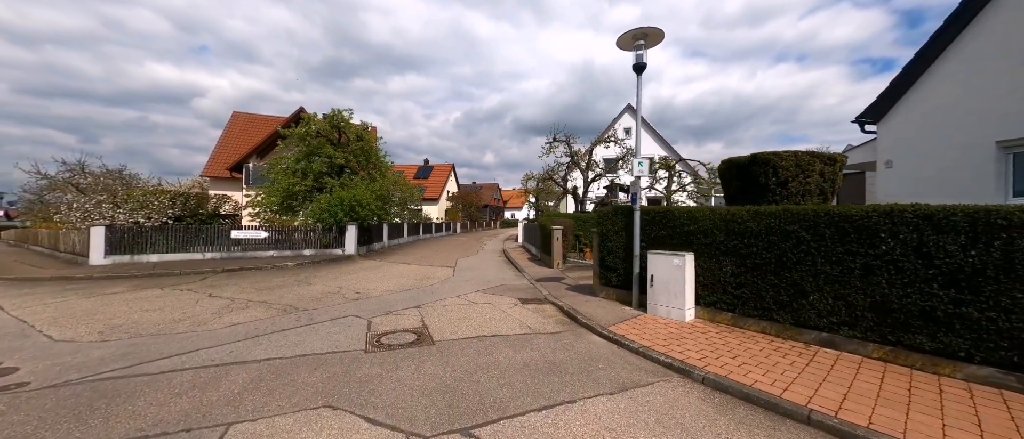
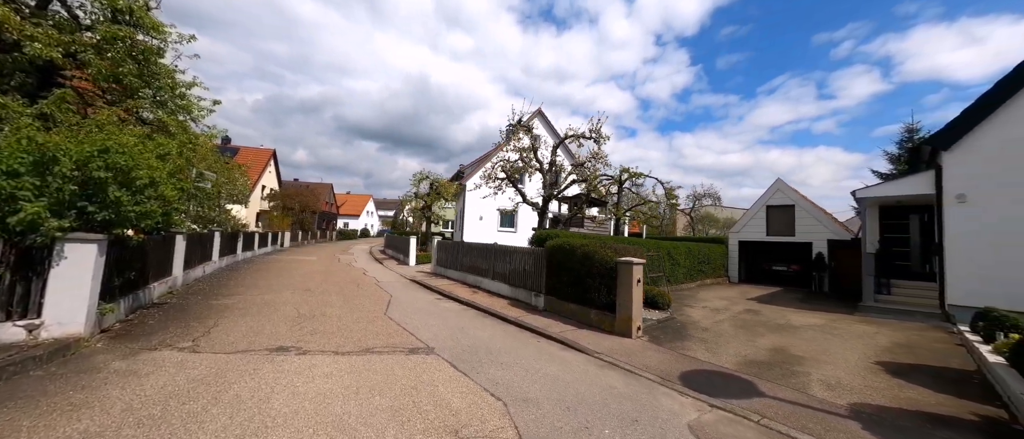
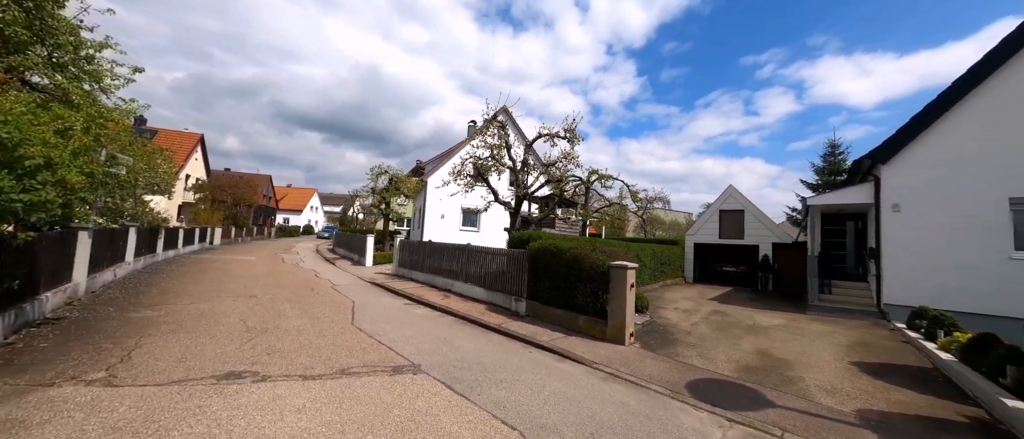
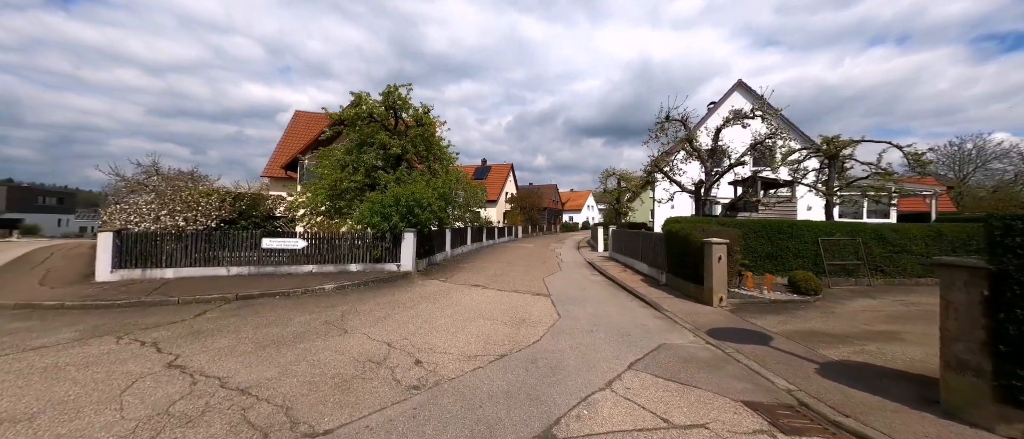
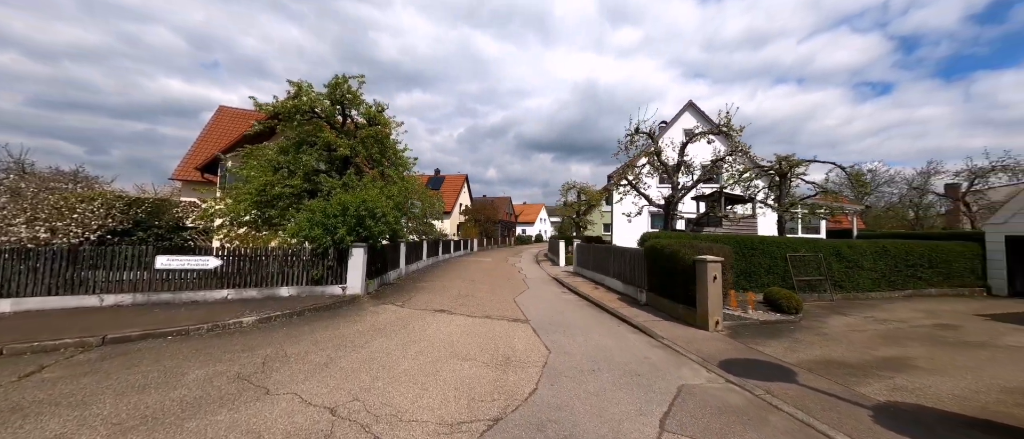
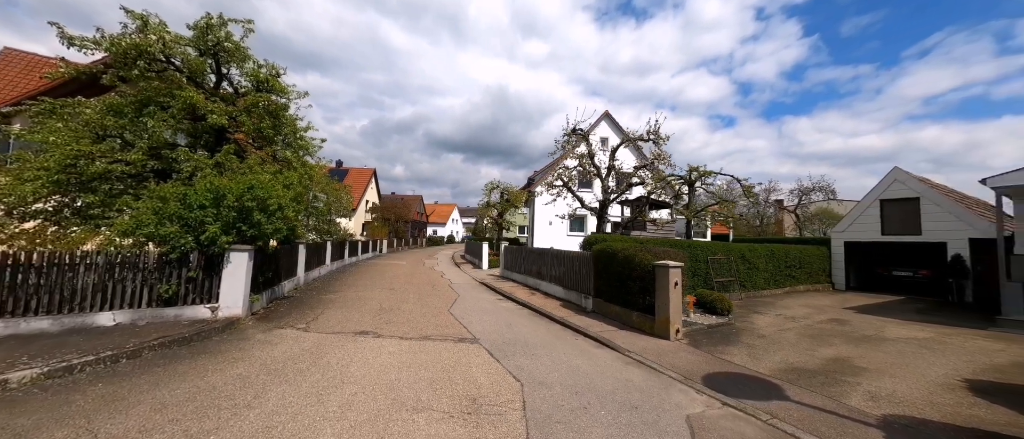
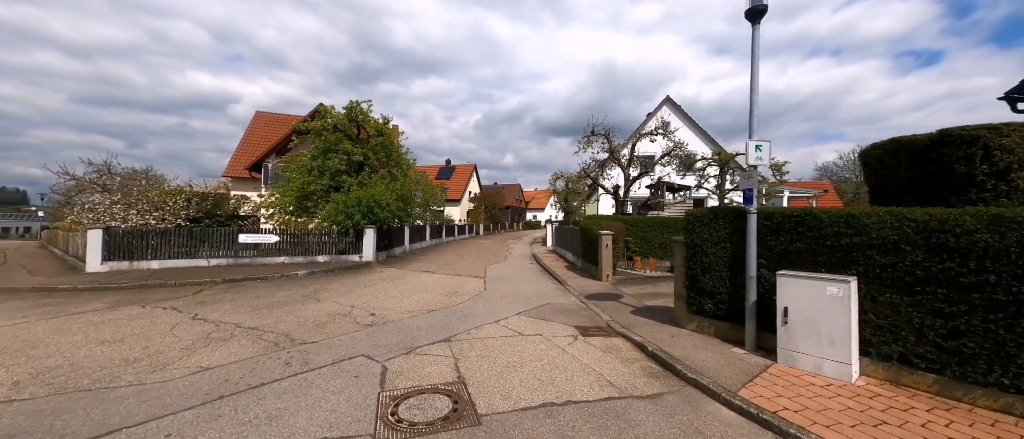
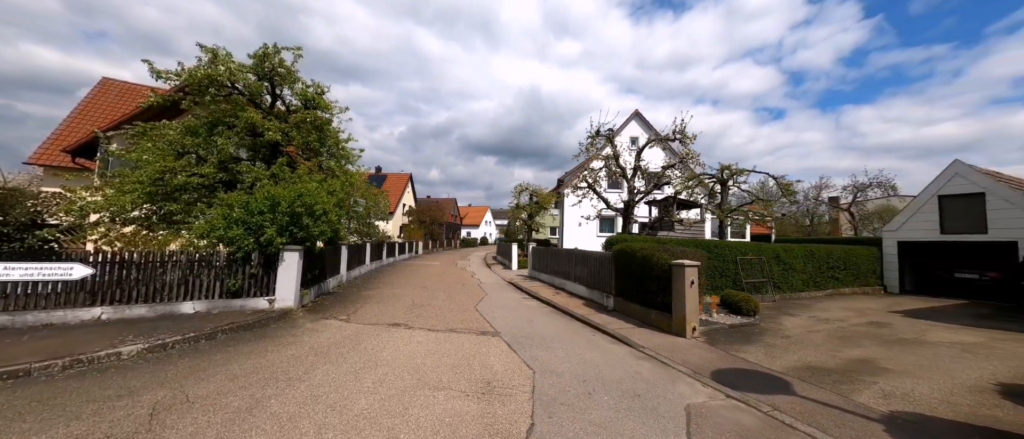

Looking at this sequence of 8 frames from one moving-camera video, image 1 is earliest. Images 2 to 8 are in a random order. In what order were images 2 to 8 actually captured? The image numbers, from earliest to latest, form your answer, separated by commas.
7, 4, 5, 8, 6, 2, 3
